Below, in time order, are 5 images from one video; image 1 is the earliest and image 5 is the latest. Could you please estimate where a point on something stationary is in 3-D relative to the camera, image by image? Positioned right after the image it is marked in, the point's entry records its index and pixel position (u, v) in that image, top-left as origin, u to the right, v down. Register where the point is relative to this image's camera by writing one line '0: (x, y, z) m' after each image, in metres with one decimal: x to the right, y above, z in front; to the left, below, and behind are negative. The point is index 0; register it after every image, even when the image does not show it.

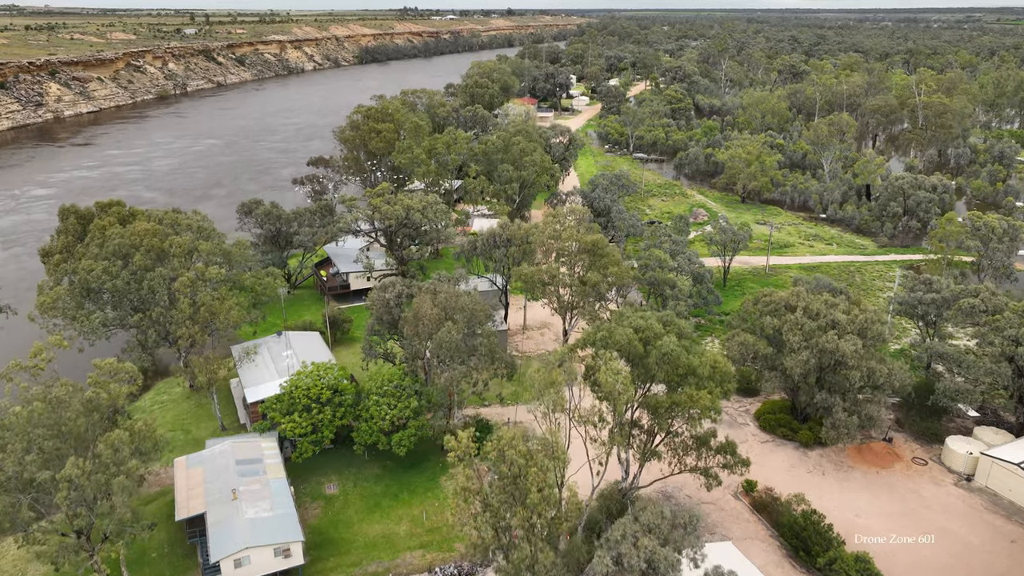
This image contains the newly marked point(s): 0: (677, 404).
0: (+3.9, -2.7, +16.1) m
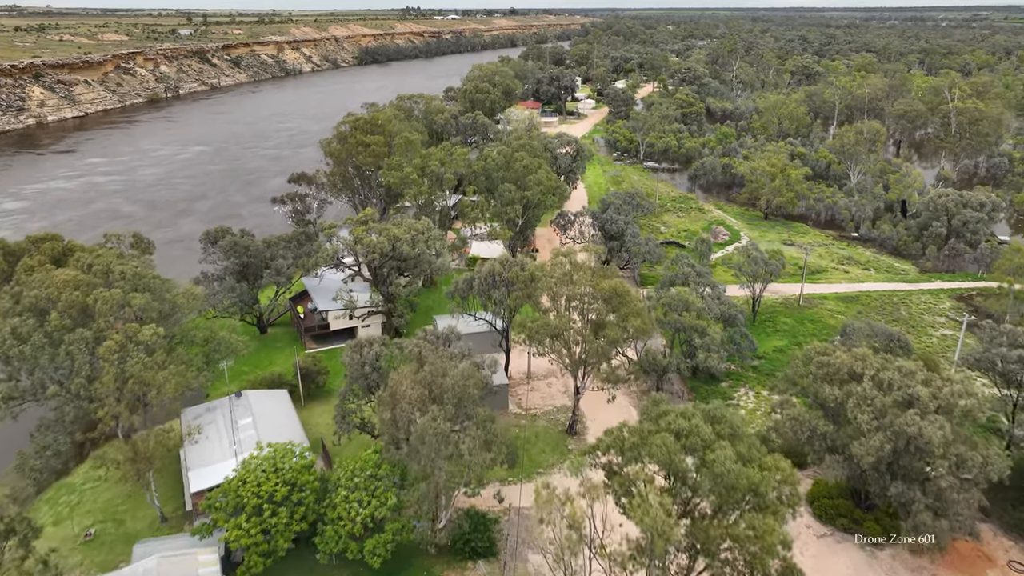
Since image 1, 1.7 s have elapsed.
0: (+3.9, -4.4, +12.0) m
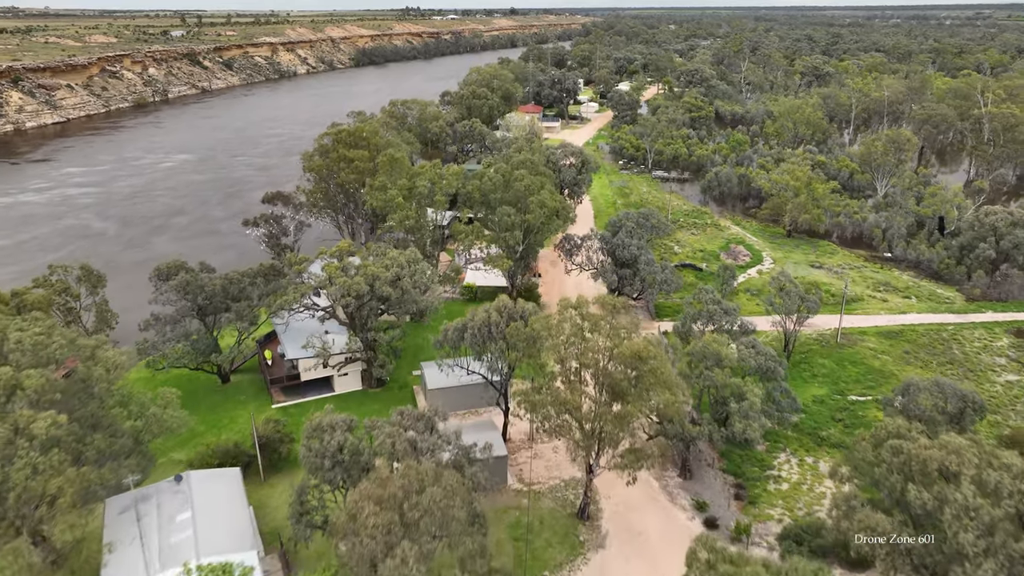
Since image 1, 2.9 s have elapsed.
0: (+3.9, -6.0, +8.1) m
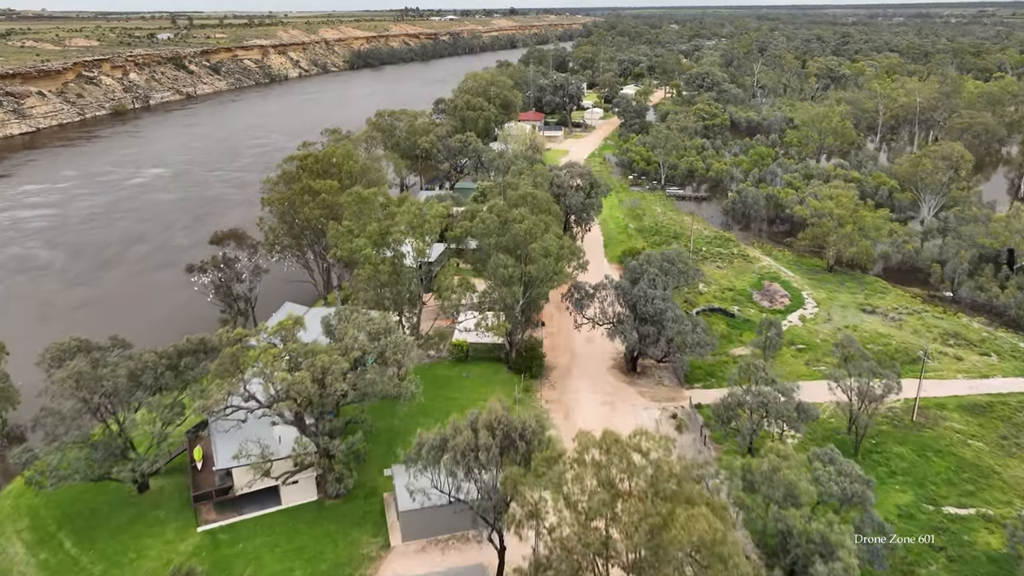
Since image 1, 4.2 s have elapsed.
0: (+3.8, -8.4, +2.3) m
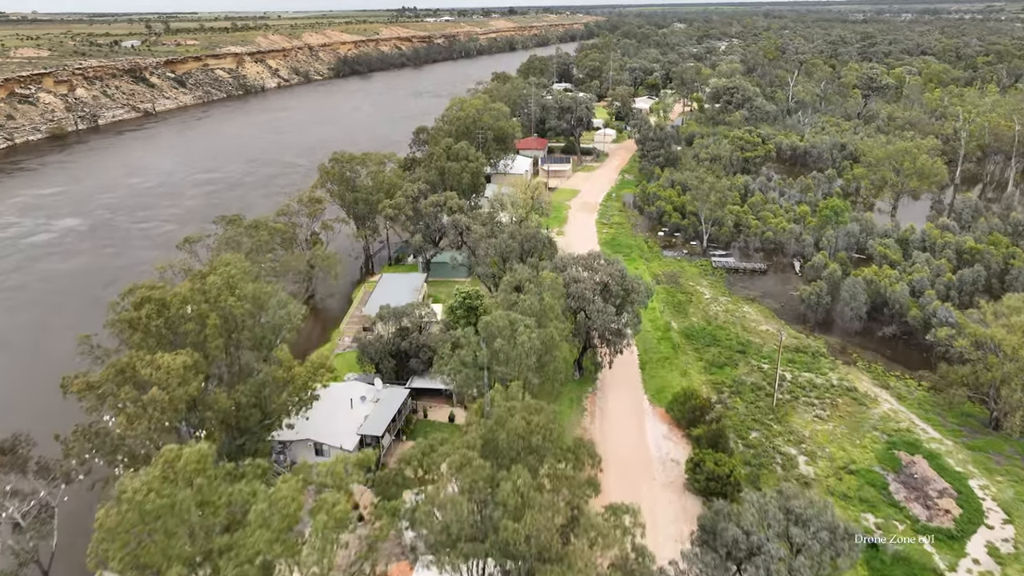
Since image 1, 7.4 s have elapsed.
0: (+3.7, -14.7, -11.0) m
